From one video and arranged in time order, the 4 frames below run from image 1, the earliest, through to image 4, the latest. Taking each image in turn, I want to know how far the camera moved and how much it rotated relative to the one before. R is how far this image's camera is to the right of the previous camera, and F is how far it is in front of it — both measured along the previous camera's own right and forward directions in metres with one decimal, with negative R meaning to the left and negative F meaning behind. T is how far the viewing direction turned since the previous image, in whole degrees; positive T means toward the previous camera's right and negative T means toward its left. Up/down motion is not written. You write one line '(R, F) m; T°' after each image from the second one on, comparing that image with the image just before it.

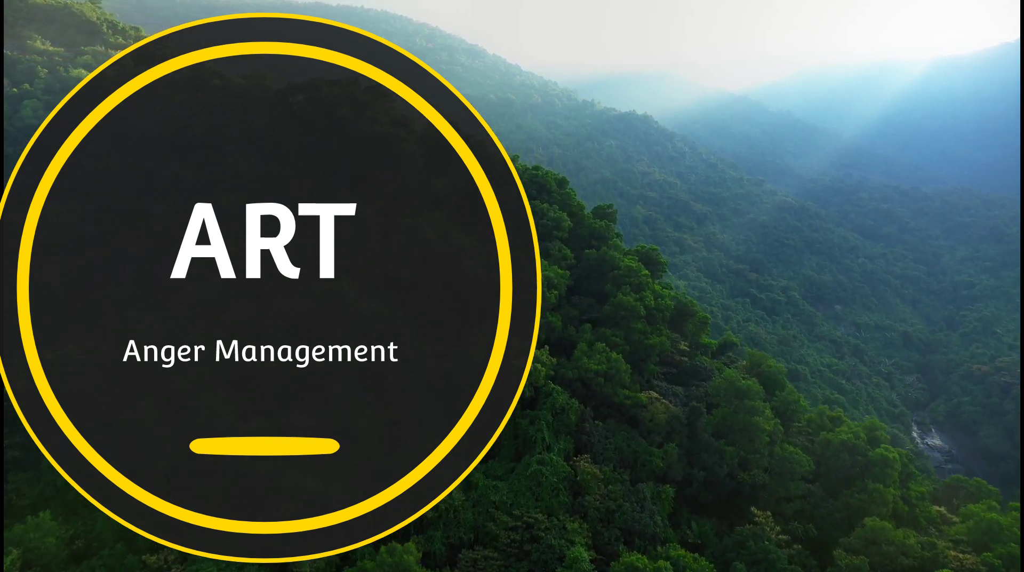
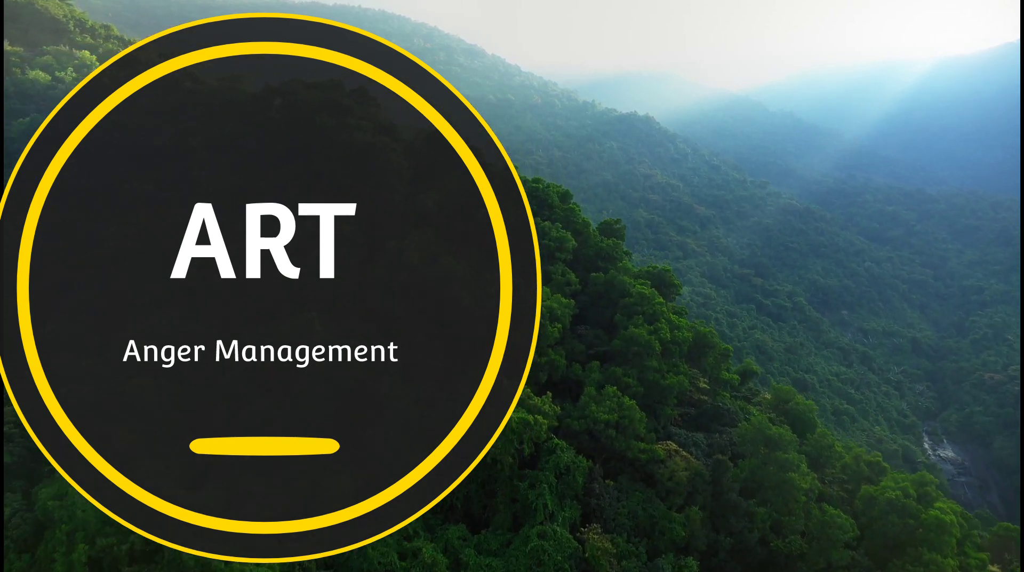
(0.0, +1.2) m; 0°
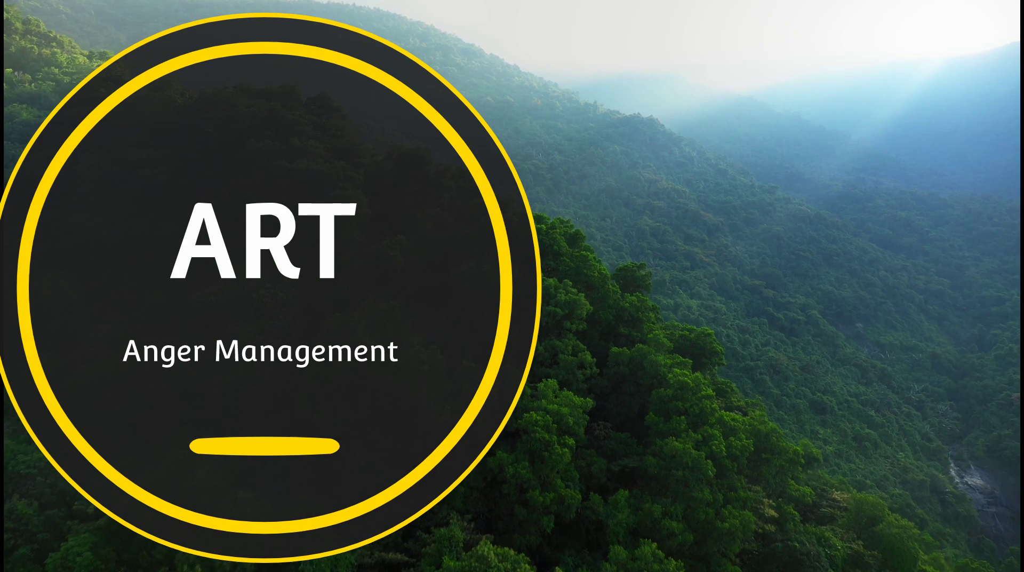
(+0.1, +2.6) m; 0°
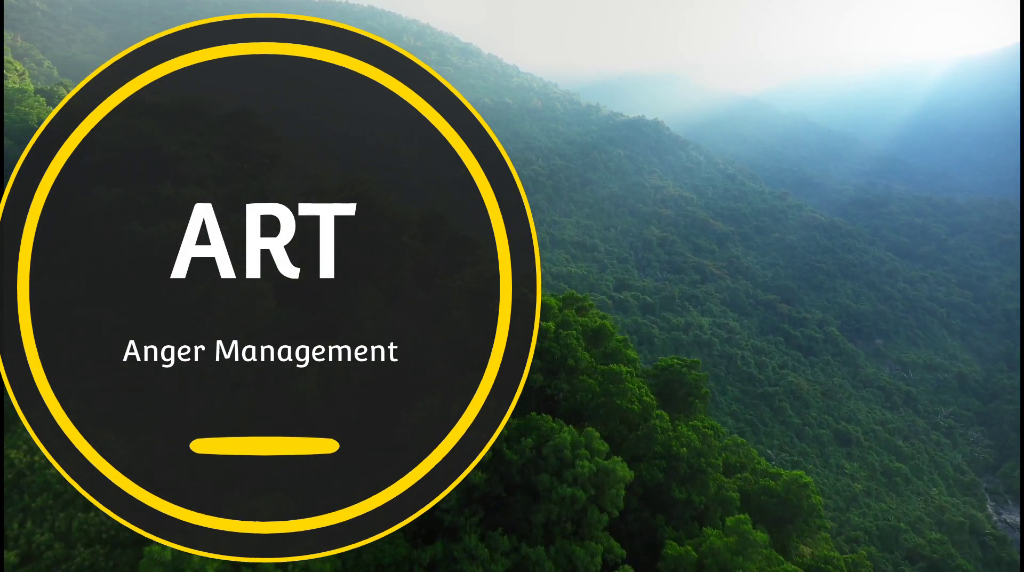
(+0.1, +3.1) m; 0°
